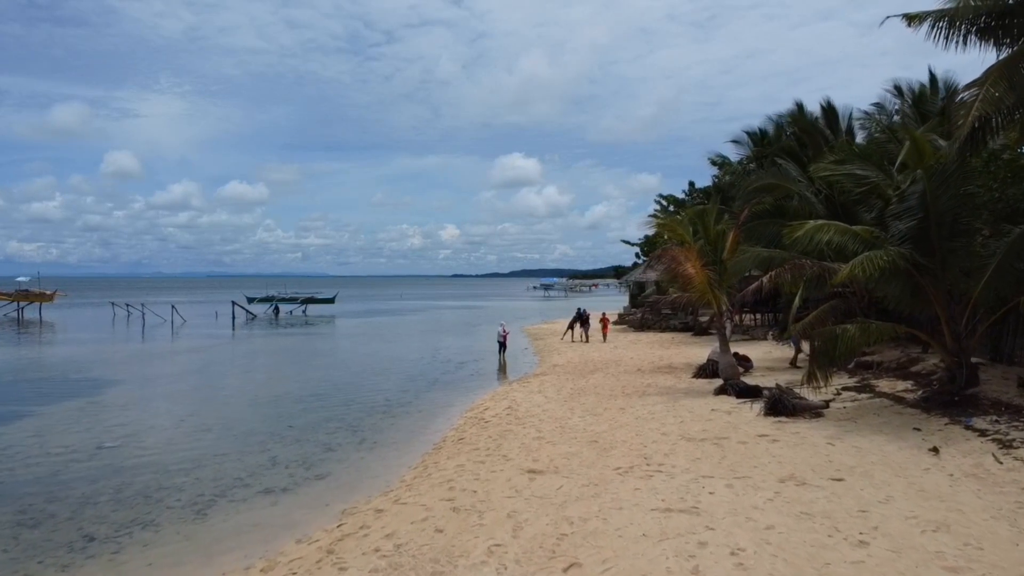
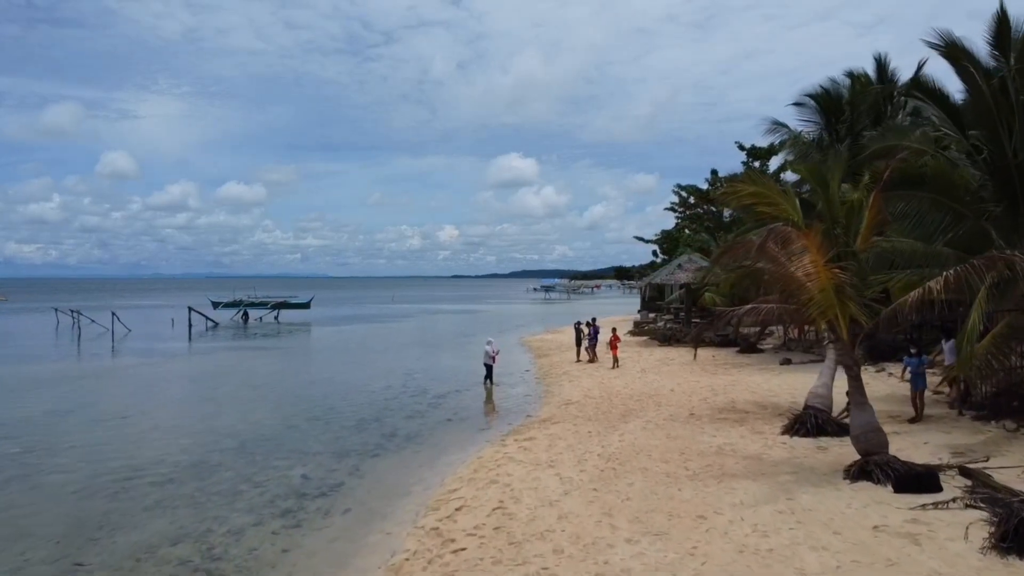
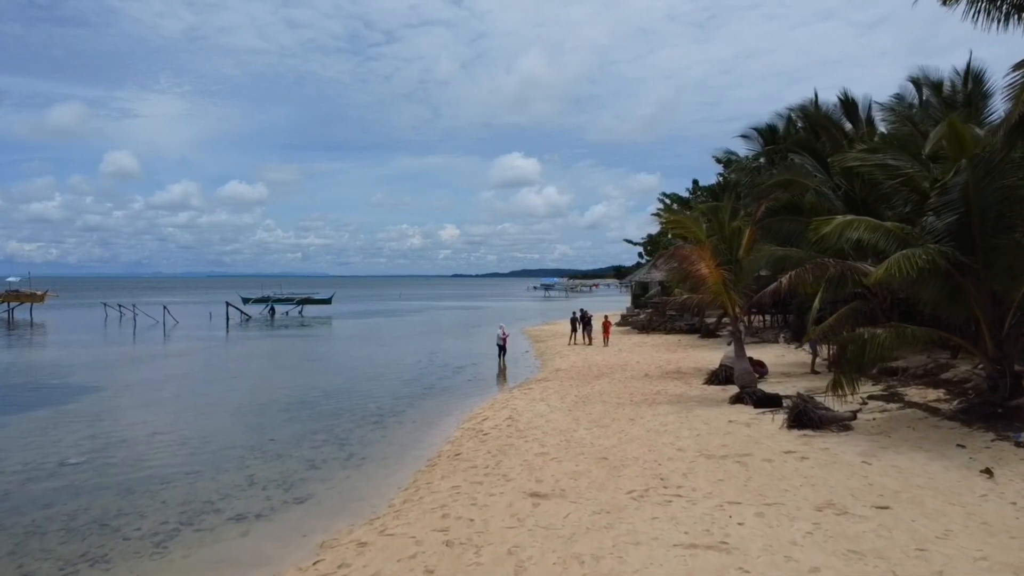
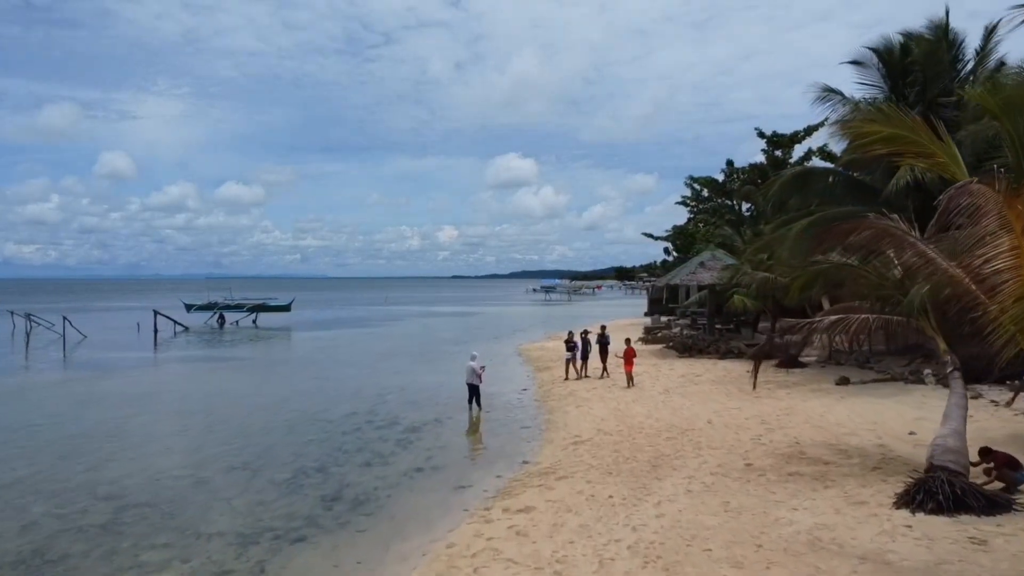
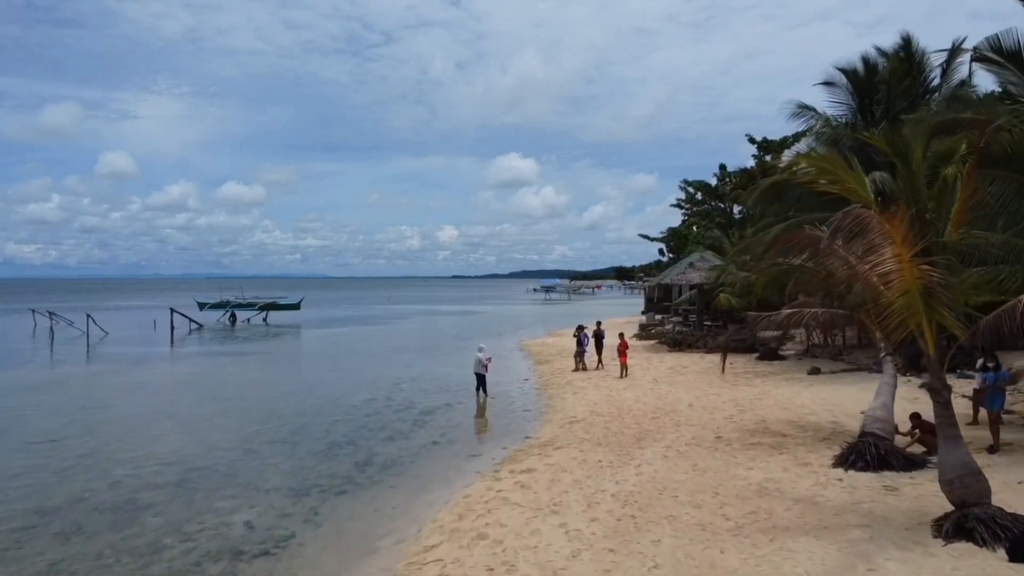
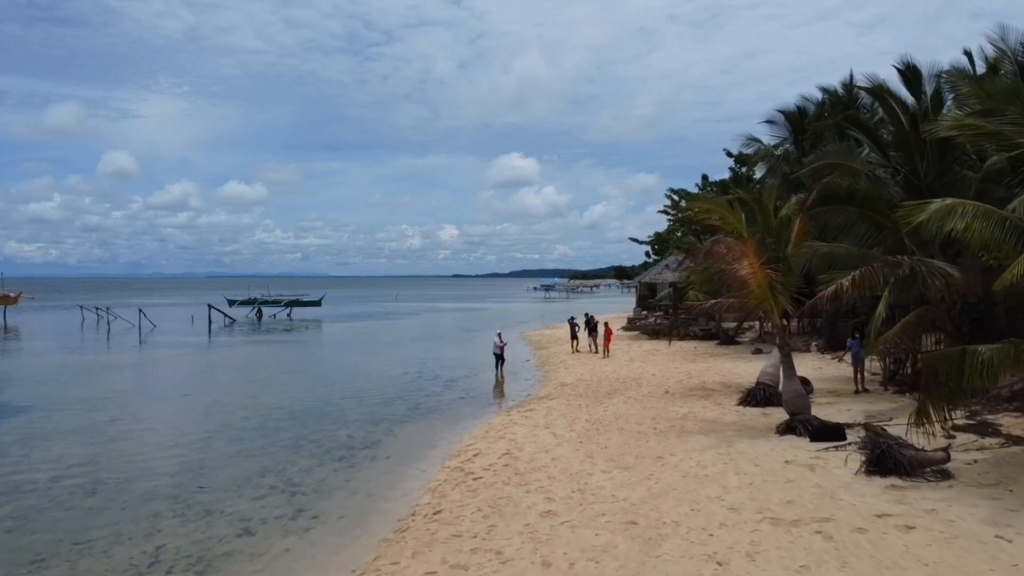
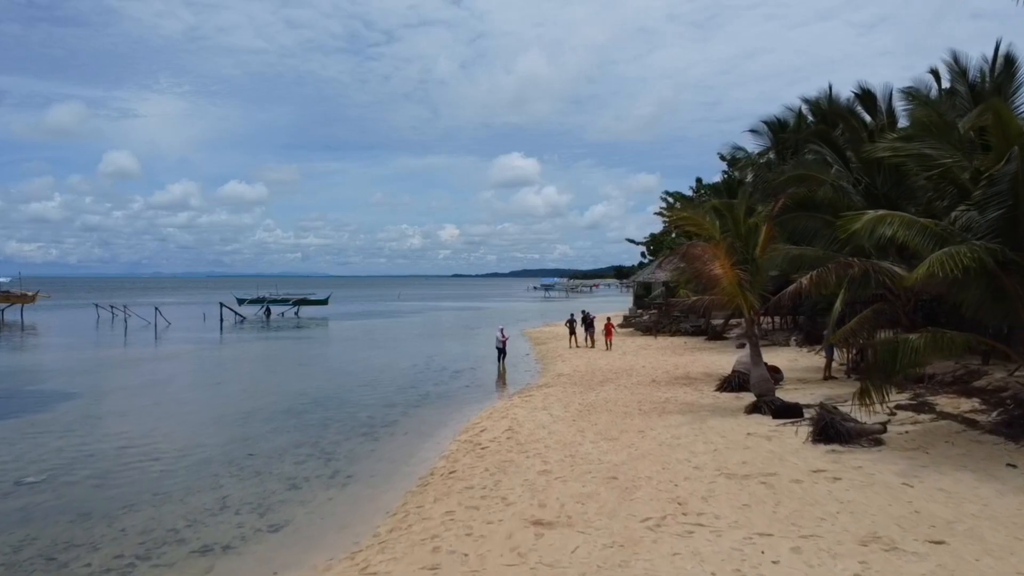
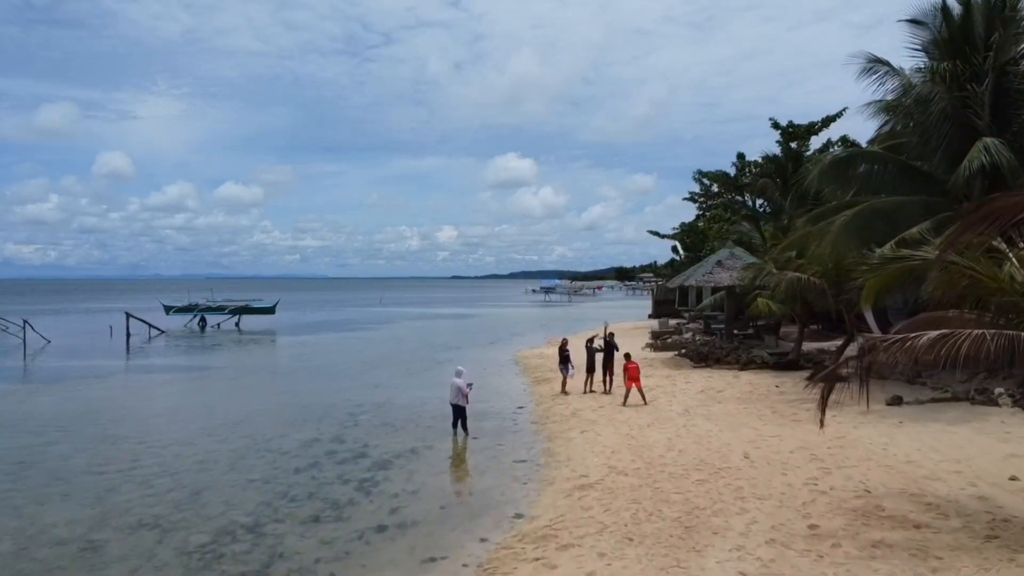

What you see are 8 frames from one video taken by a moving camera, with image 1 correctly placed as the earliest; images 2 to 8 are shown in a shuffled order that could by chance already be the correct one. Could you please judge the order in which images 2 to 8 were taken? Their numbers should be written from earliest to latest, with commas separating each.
3, 7, 6, 2, 5, 4, 8
